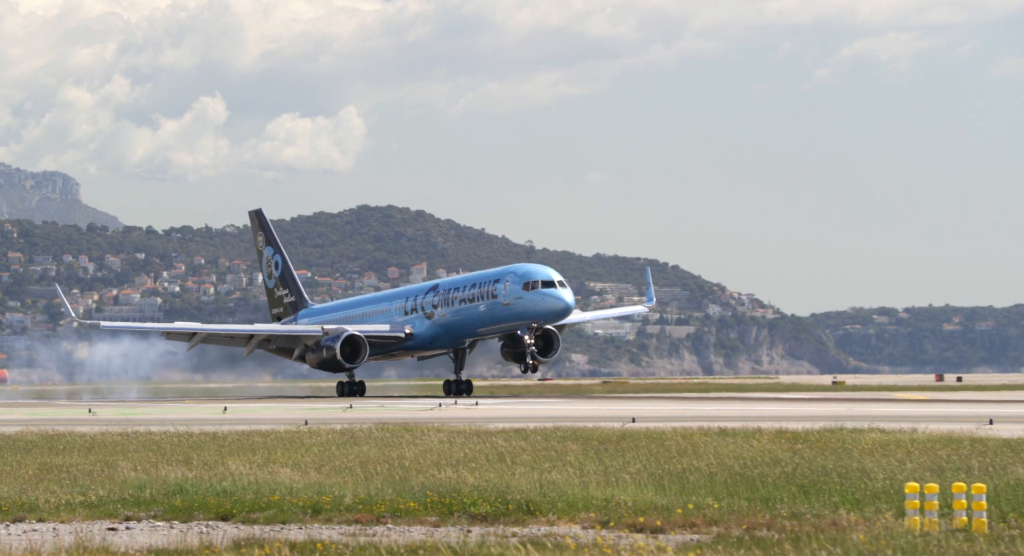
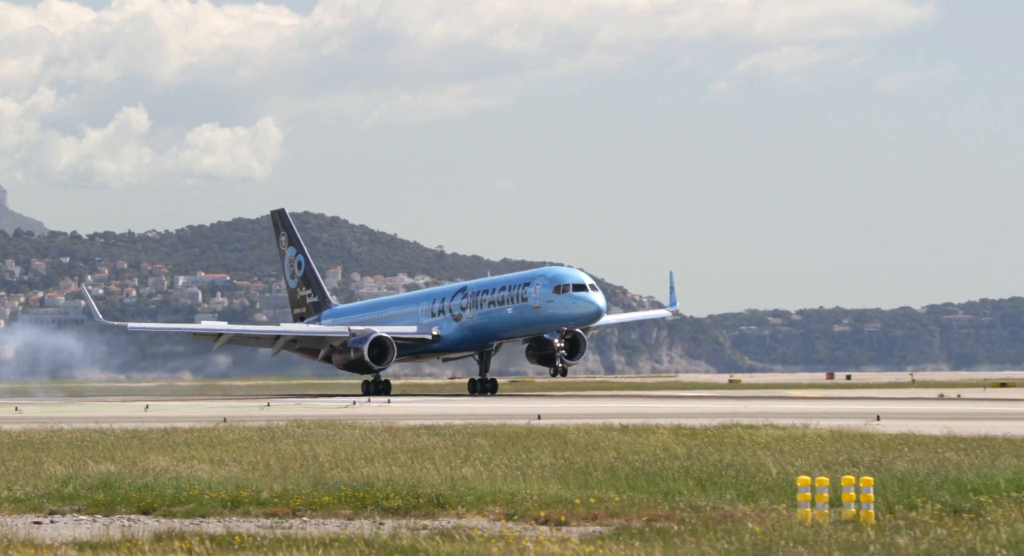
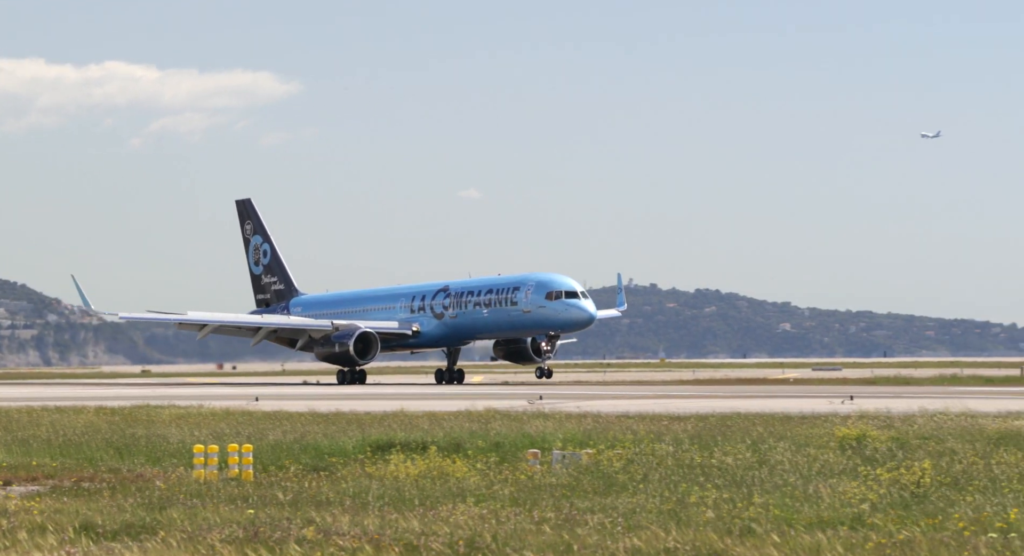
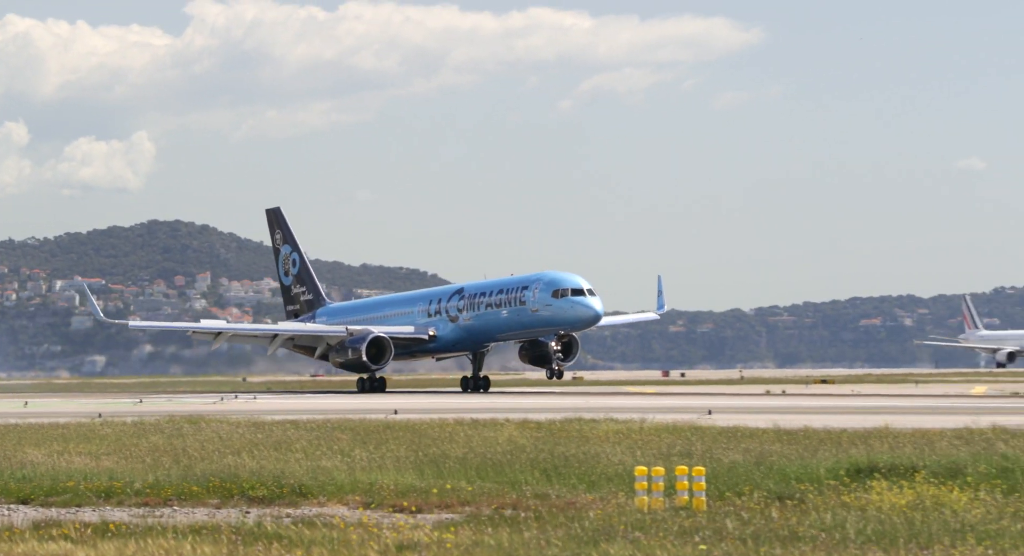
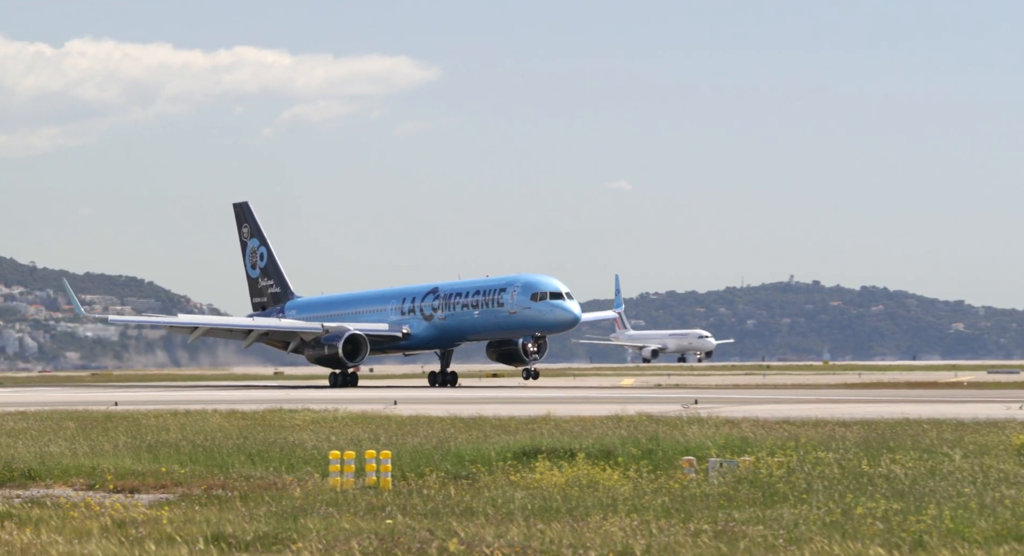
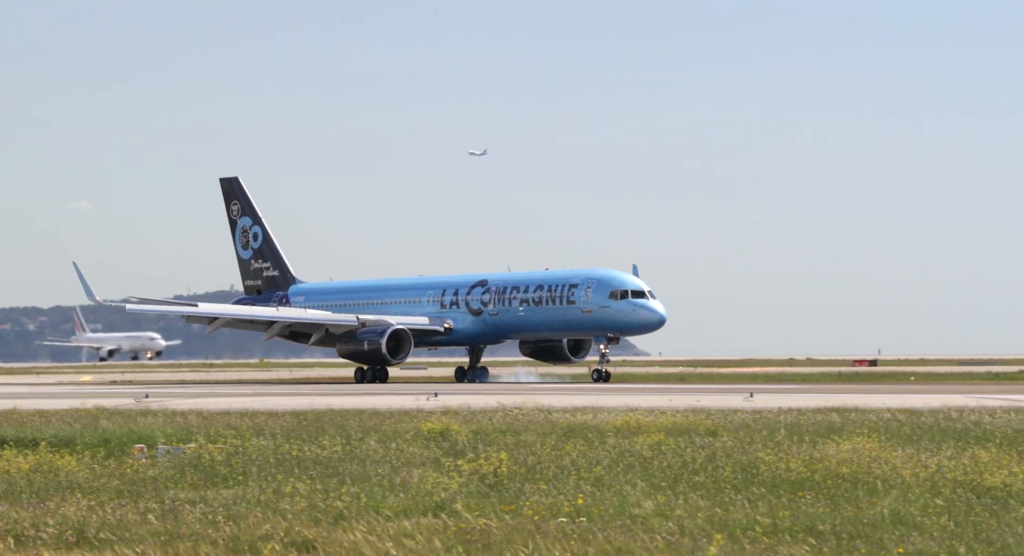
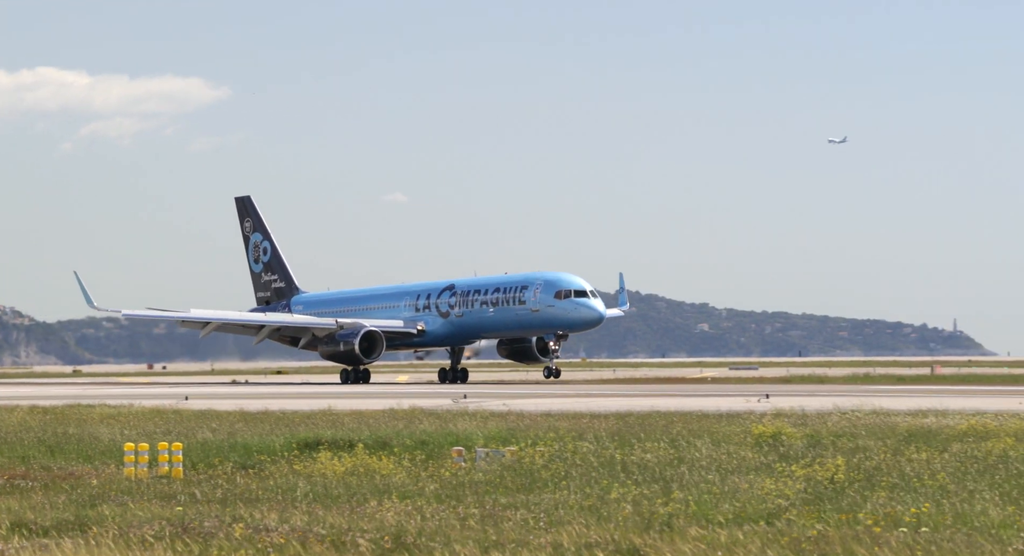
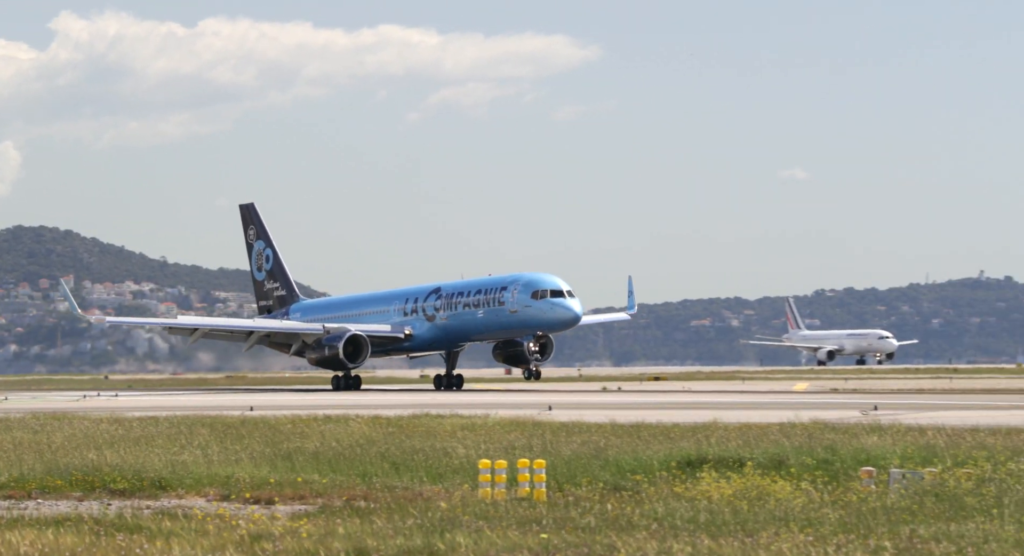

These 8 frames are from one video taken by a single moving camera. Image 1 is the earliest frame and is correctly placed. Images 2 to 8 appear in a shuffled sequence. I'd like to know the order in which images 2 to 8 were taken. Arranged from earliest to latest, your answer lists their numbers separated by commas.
2, 4, 8, 5, 3, 7, 6
